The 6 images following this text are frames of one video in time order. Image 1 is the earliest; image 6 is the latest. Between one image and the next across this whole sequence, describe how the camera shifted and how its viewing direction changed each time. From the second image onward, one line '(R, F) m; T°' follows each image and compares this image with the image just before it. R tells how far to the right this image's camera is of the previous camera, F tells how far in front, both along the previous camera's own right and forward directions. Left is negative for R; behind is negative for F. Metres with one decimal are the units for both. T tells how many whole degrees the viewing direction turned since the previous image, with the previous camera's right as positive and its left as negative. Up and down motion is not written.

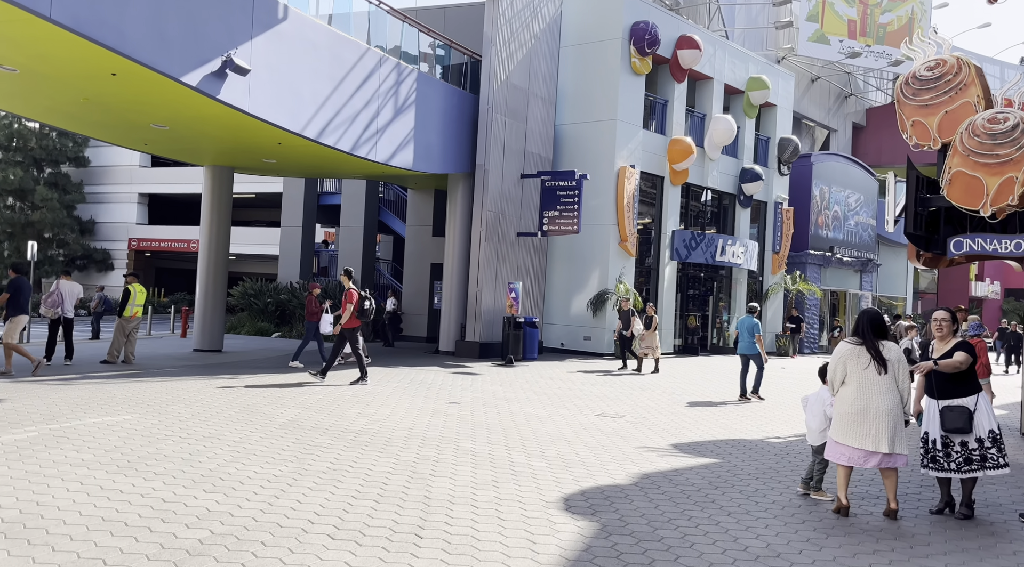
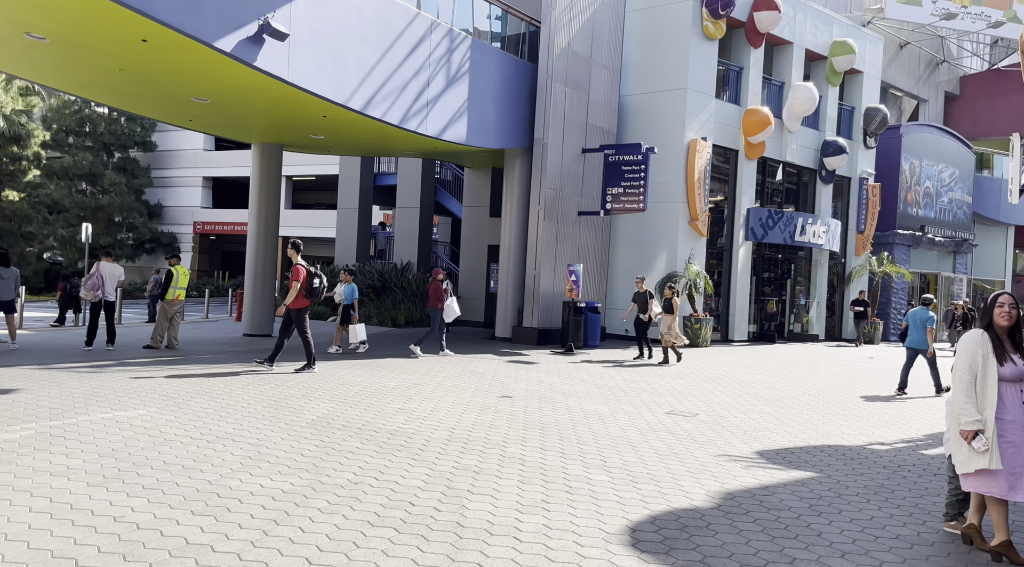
(+0.1, +1.2) m; -4°
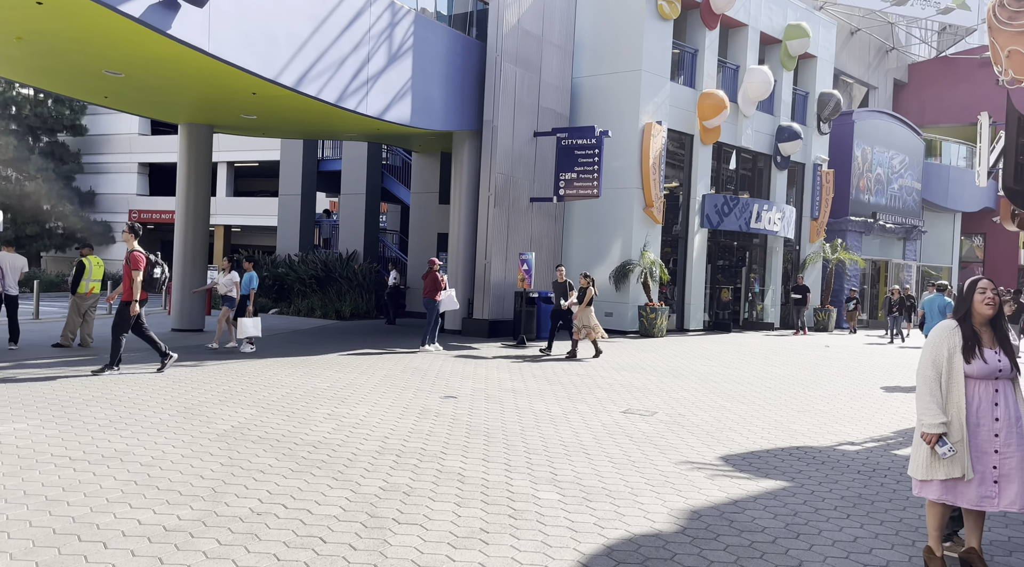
(+0.1, +0.9) m; +3°
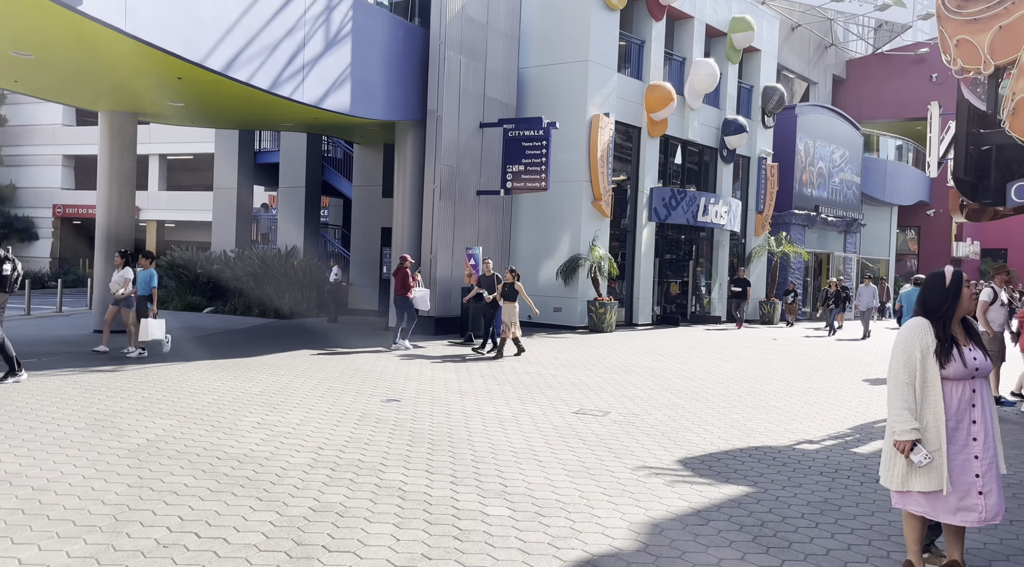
(0.0, +0.5) m; +3°
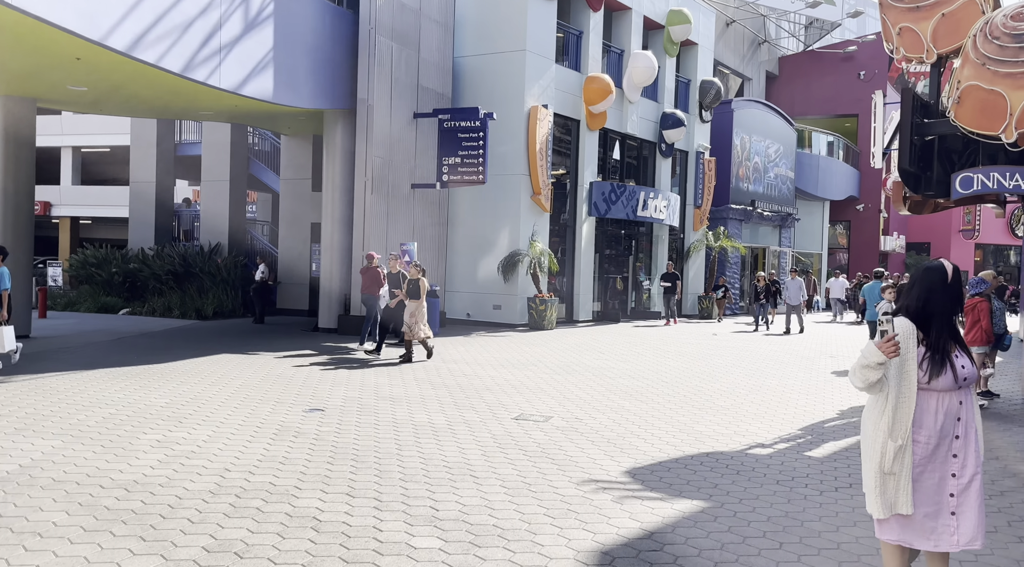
(+0.1, +0.7) m; +4°
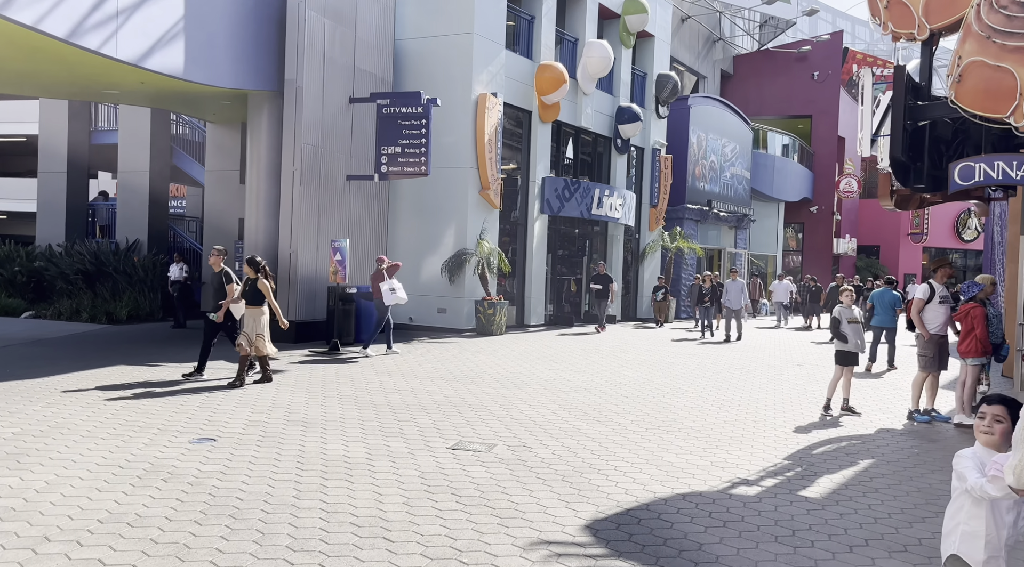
(+0.1, +1.5) m; +3°
